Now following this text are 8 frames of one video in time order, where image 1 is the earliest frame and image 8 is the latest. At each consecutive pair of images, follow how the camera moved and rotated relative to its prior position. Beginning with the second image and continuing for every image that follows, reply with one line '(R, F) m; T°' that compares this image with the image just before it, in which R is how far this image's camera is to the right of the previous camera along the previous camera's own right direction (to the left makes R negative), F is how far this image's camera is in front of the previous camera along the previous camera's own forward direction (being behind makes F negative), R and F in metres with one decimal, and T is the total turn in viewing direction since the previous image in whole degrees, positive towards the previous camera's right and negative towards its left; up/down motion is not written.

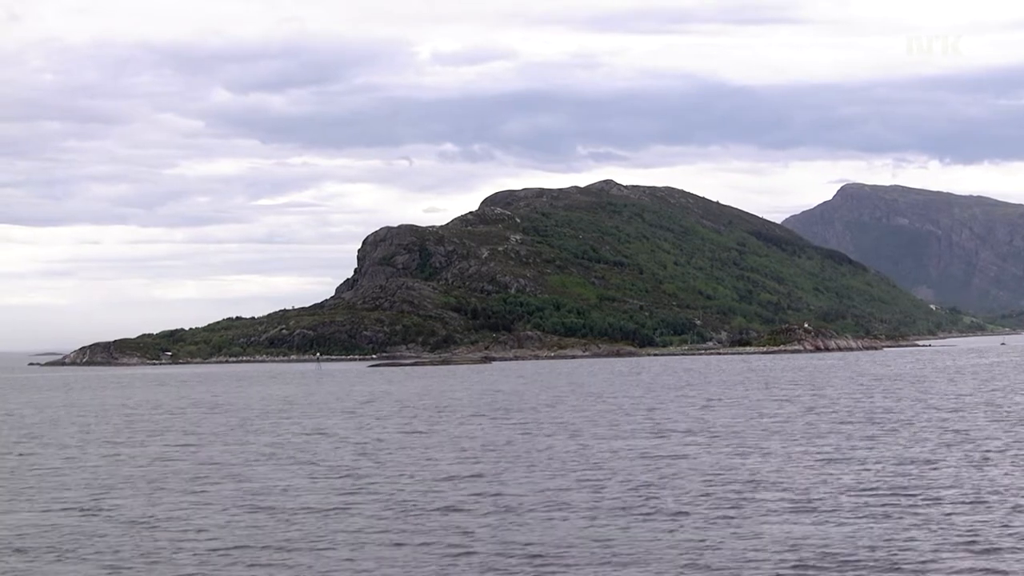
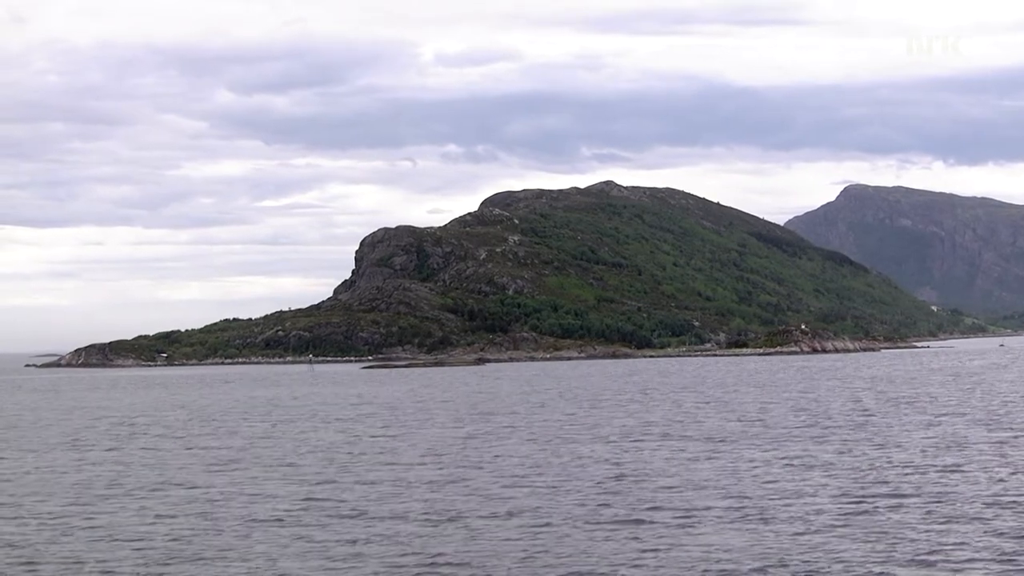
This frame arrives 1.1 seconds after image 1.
(+1.8, +1.1) m; 0°
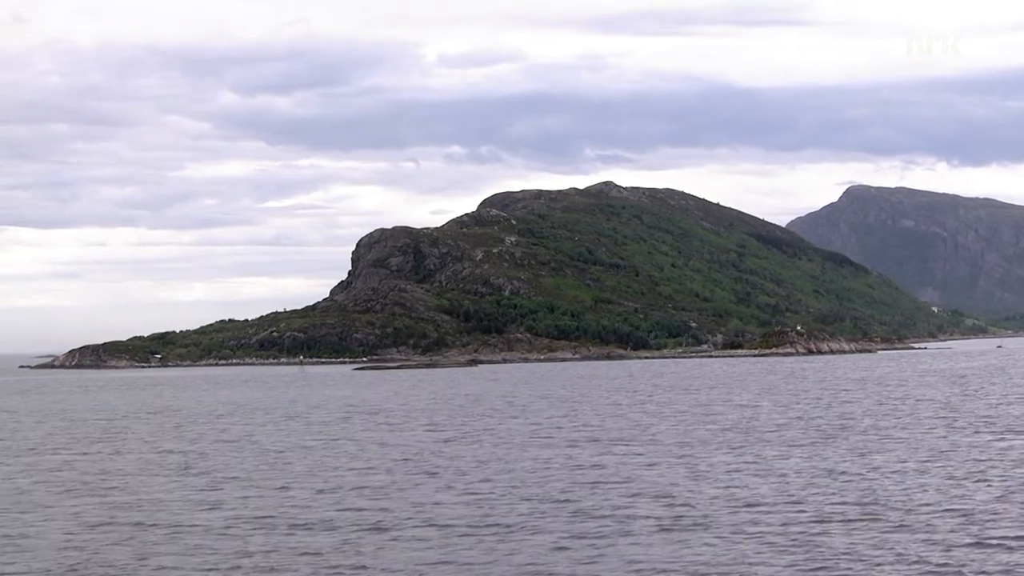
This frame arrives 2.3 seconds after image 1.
(+2.0, +1.2) m; 0°
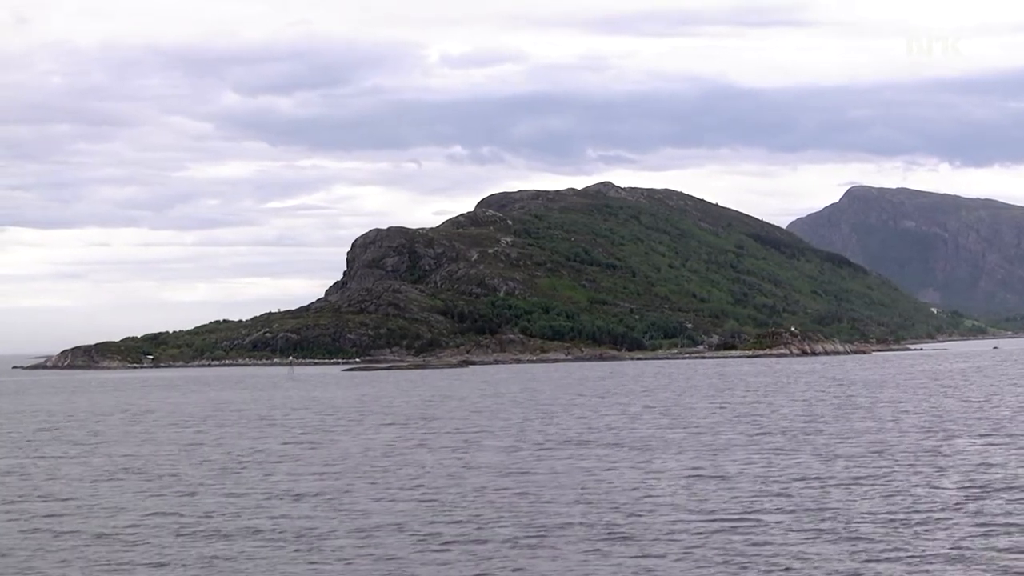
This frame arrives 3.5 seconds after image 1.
(+2.1, +1.2) m; 0°
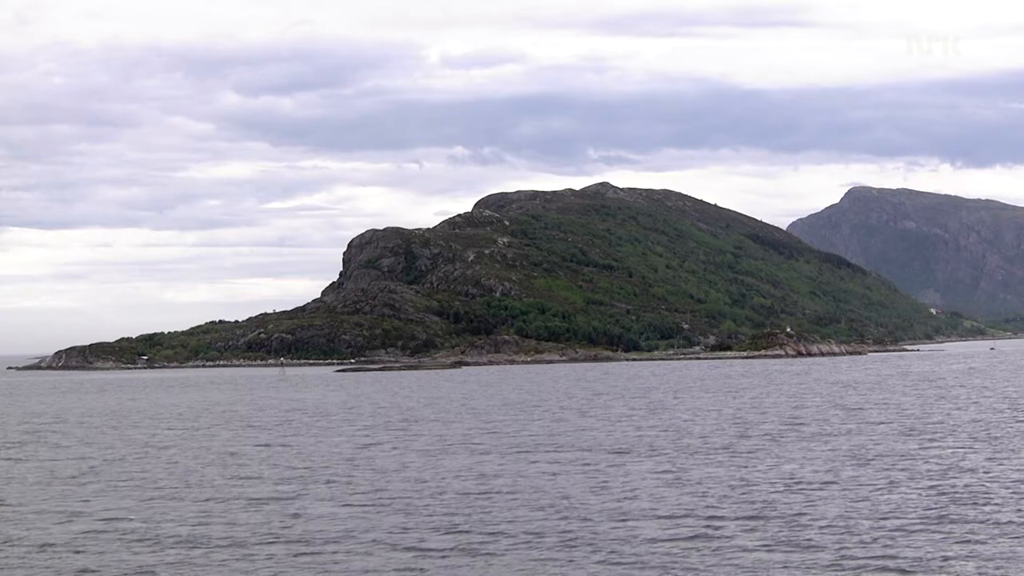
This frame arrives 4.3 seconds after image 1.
(+1.6, +0.8) m; 0°
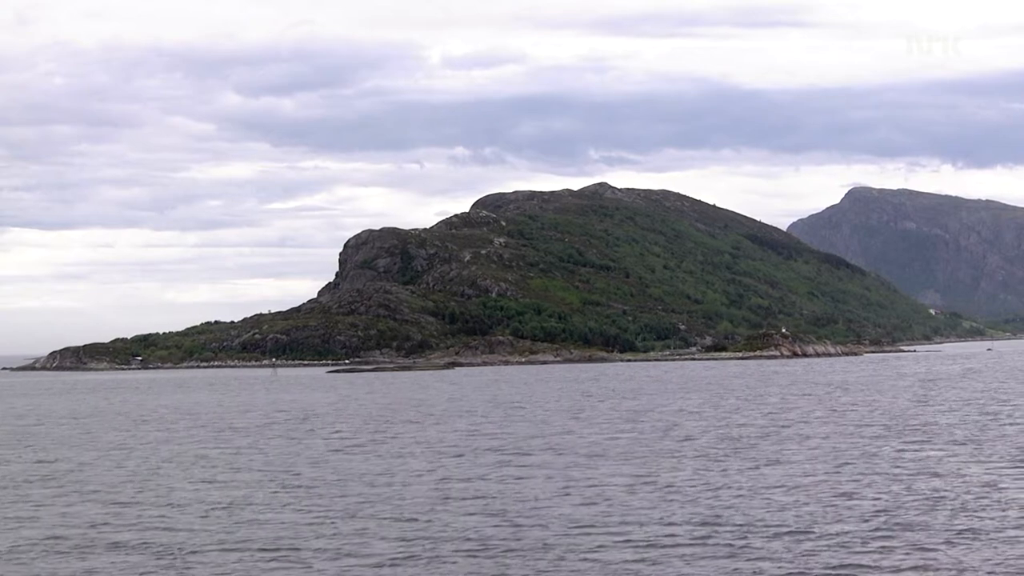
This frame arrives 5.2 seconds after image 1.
(+1.4, +0.9) m; 0°
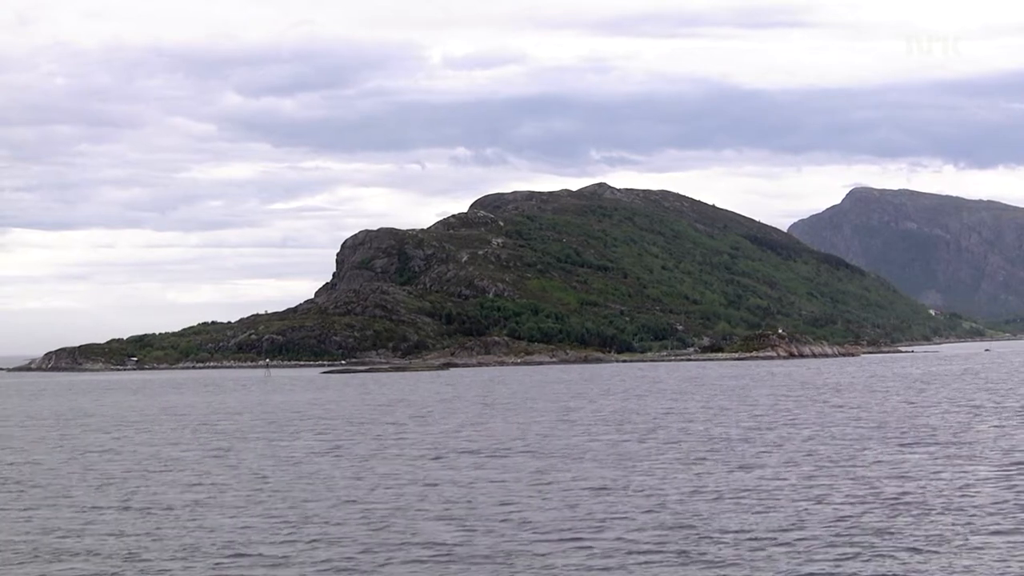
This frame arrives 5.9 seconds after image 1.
(+1.2, +0.7) m; 0°
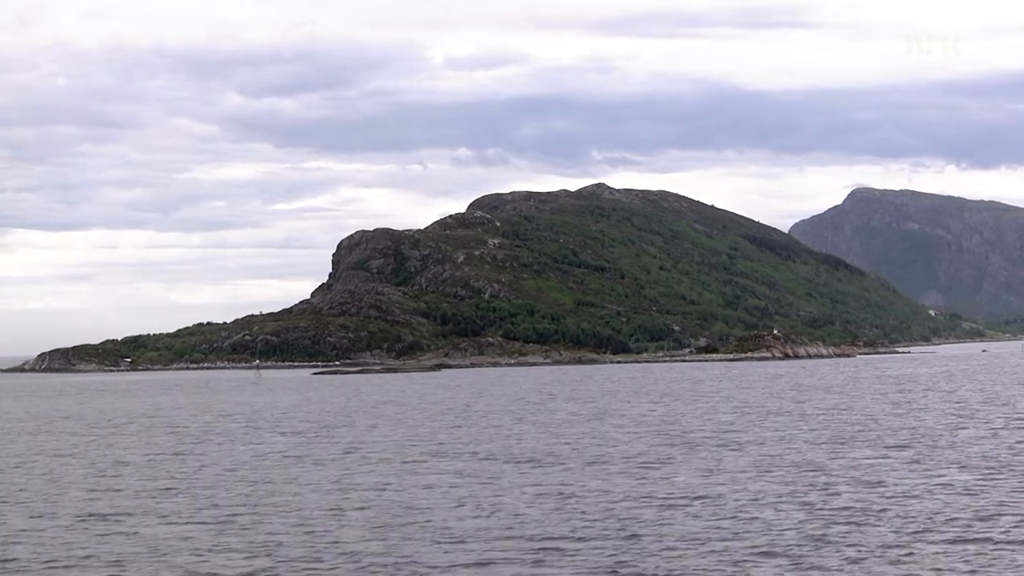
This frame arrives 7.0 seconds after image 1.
(+1.7, +1.2) m; 0°
